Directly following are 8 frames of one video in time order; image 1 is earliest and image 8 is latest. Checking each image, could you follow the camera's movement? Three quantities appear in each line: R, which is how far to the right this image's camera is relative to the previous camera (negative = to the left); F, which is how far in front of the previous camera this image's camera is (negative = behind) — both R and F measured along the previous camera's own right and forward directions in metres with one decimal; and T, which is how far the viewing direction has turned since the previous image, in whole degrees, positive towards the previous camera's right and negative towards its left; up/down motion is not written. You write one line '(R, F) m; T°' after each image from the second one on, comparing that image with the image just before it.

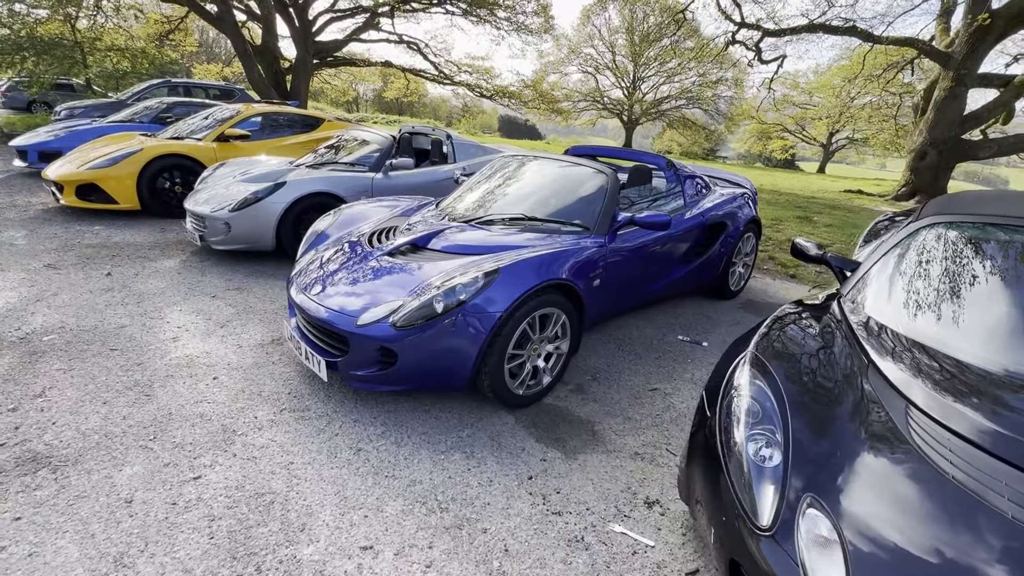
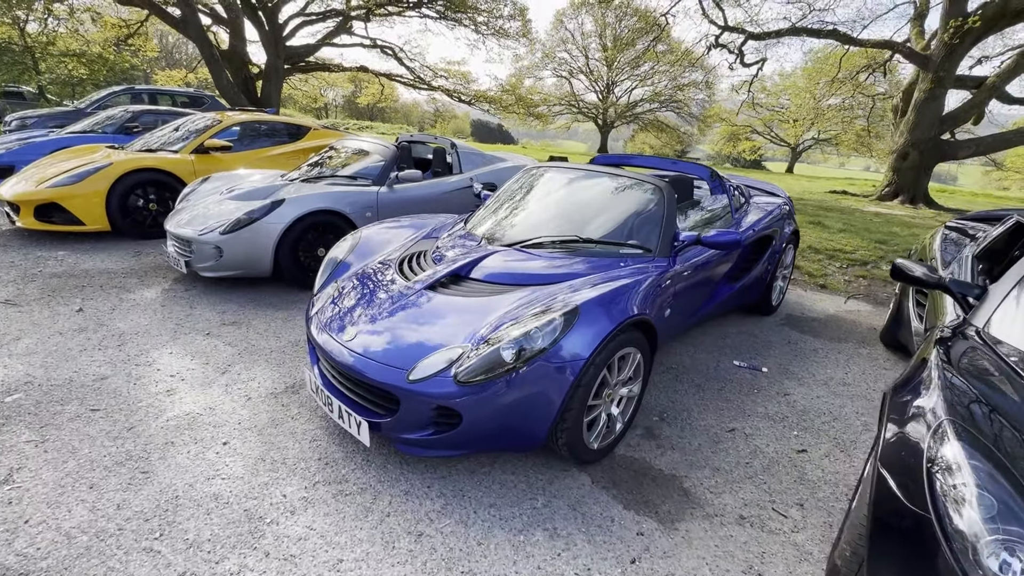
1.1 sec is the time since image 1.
(-0.4, +0.4) m; +3°
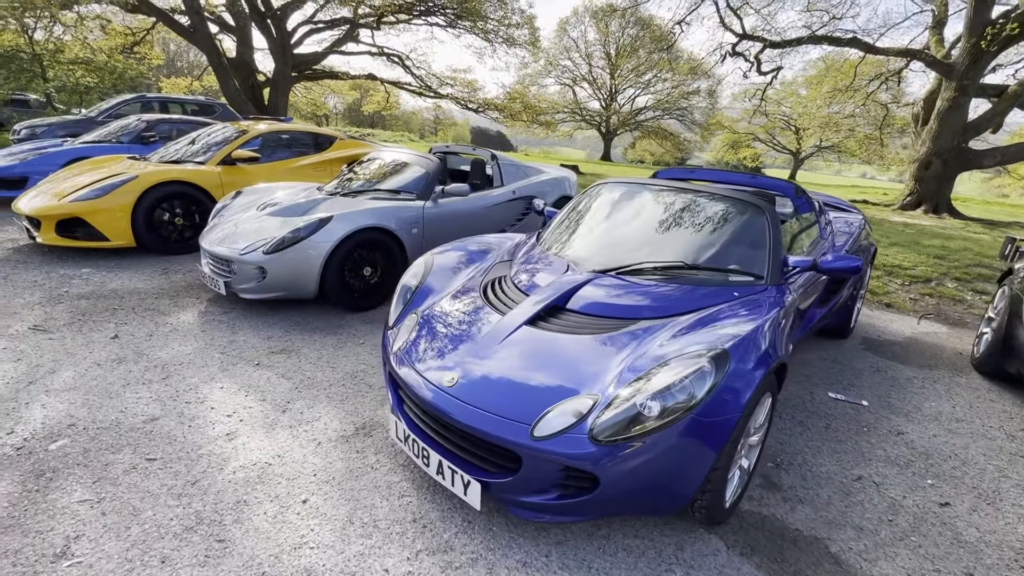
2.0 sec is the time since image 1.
(-0.5, +0.2) m; 0°
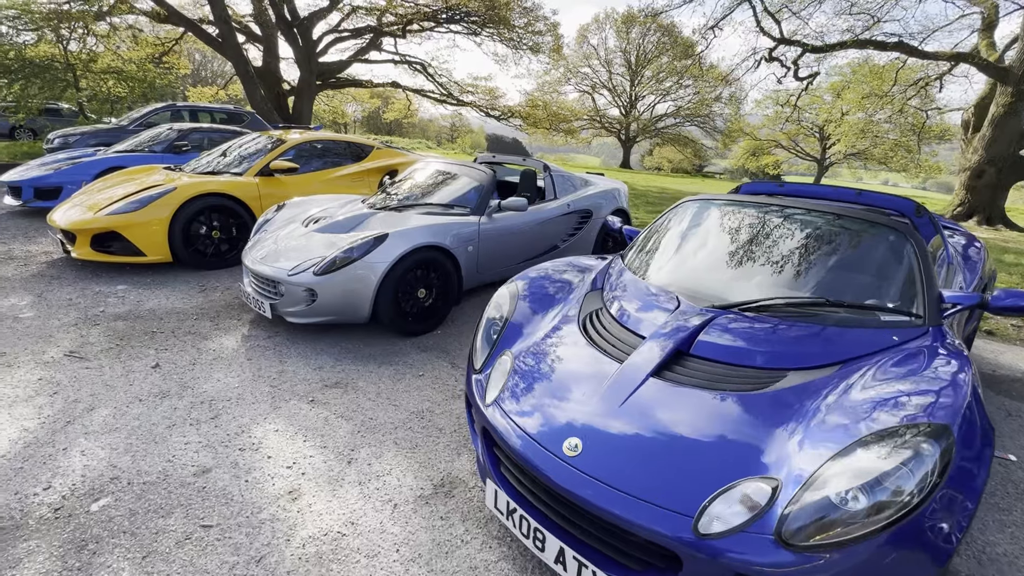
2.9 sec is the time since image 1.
(-0.4, +0.3) m; -2°
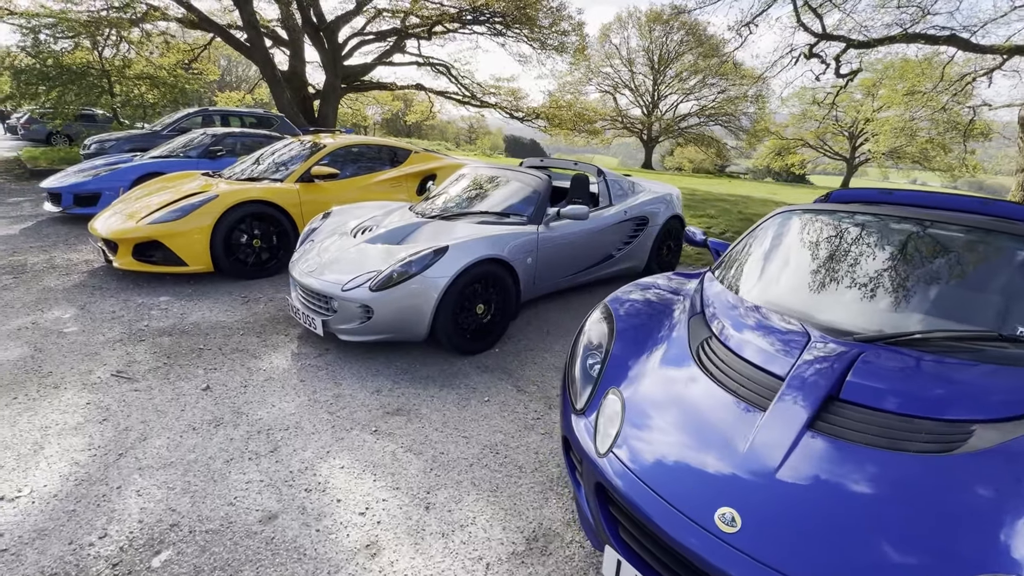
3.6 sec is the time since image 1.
(-0.3, +0.2) m; -2°
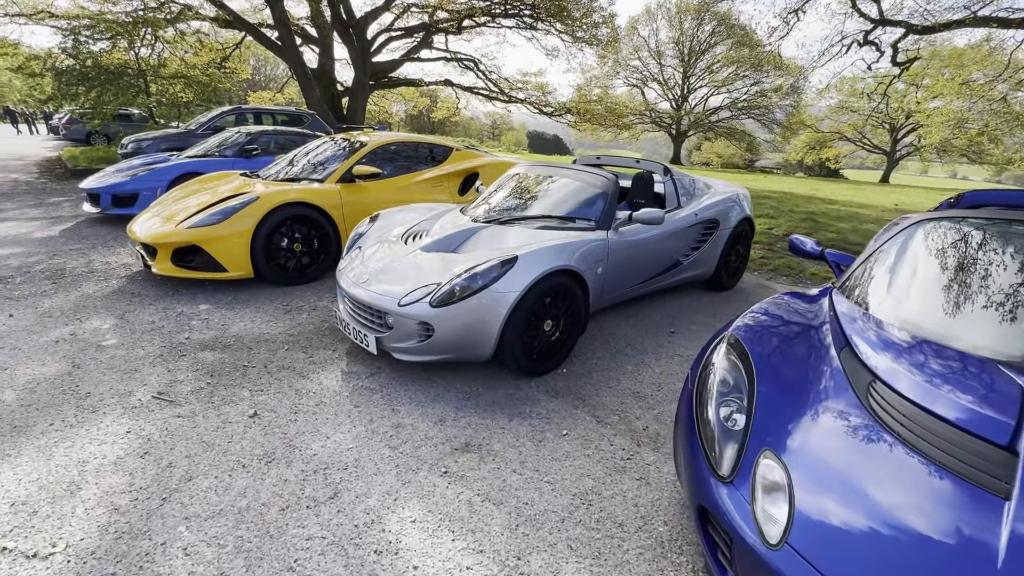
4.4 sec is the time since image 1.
(-0.3, +0.3) m; -3°
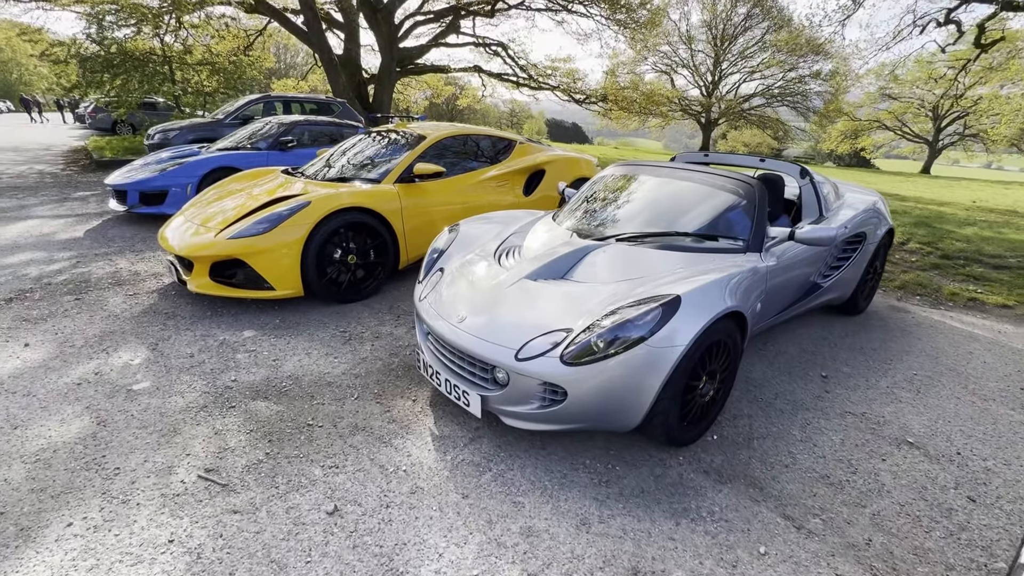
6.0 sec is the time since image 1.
(-0.6, +0.7) m; -2°
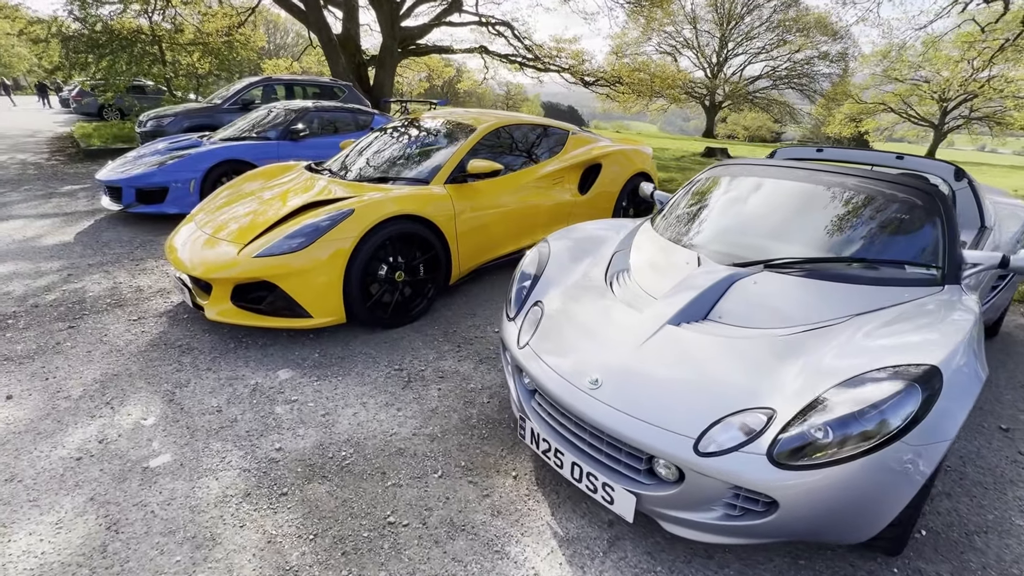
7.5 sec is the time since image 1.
(-0.6, +0.6) m; +1°
